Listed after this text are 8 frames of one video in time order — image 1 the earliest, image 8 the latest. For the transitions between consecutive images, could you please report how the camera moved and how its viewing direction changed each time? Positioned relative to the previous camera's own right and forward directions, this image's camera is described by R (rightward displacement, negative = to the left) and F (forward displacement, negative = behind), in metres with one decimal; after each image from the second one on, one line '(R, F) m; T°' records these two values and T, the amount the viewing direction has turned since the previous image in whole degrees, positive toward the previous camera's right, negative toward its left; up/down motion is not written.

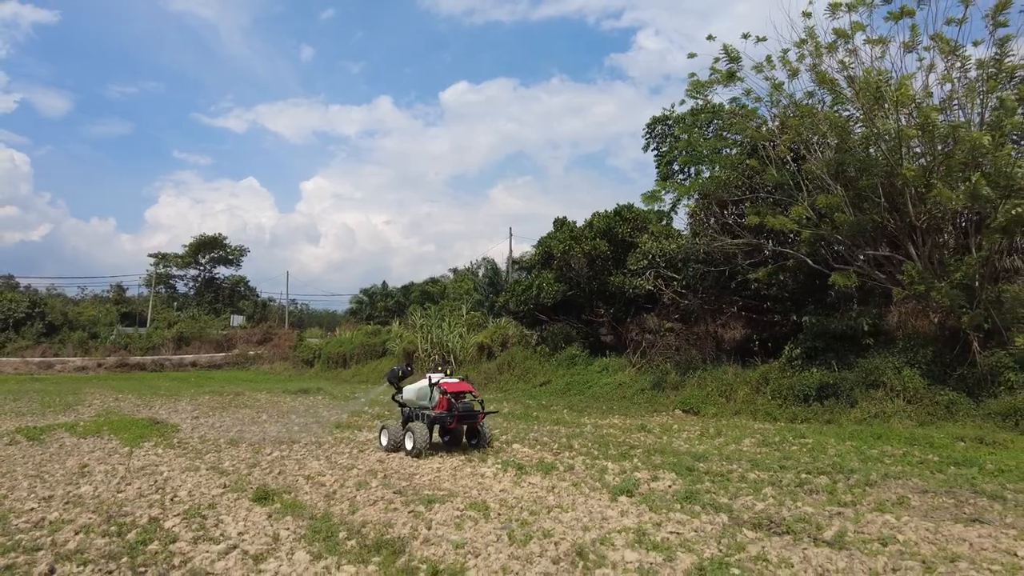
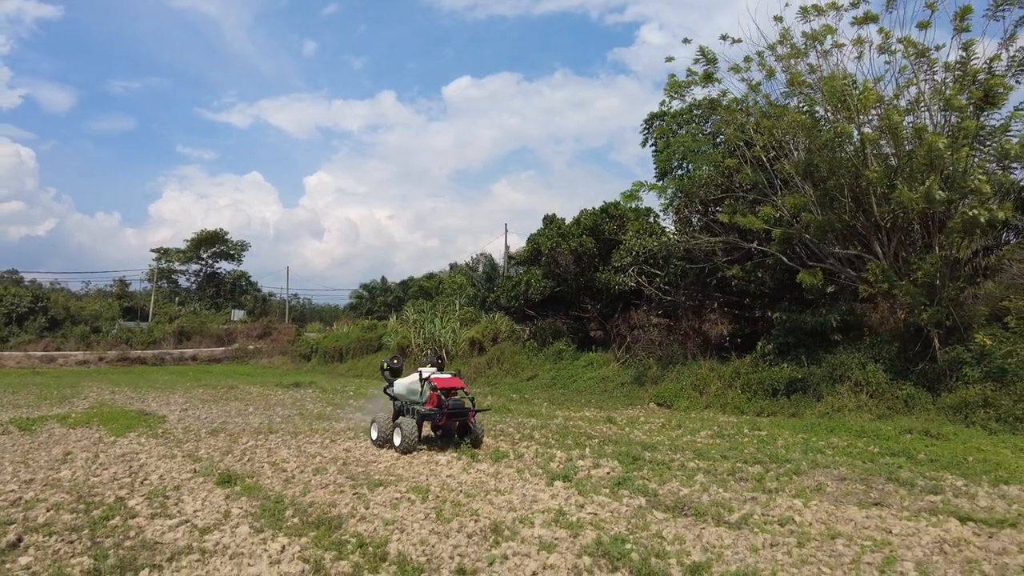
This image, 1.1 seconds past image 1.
(+0.6, -0.5) m; 0°
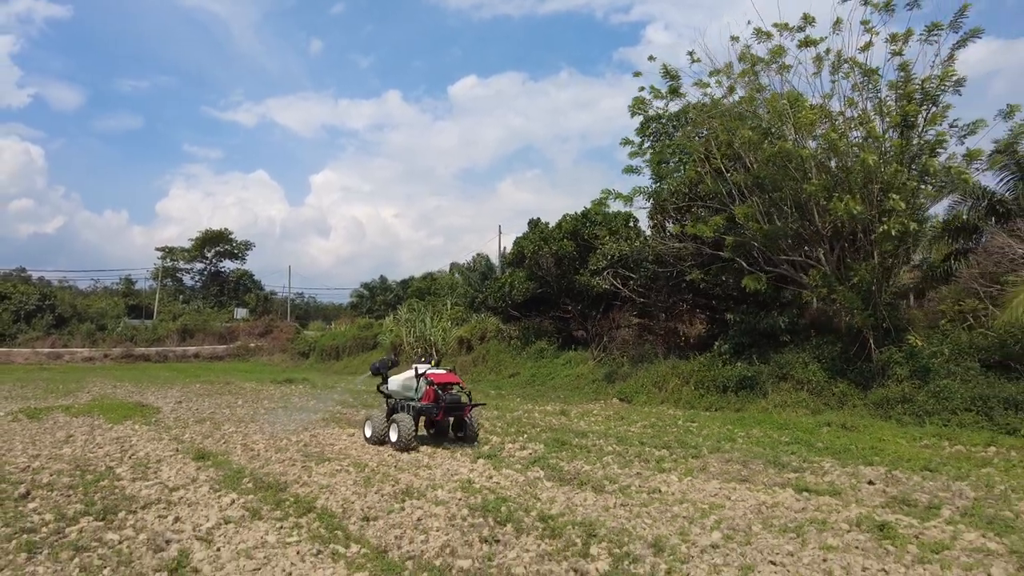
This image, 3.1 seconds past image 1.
(+0.9, -1.1) m; 0°
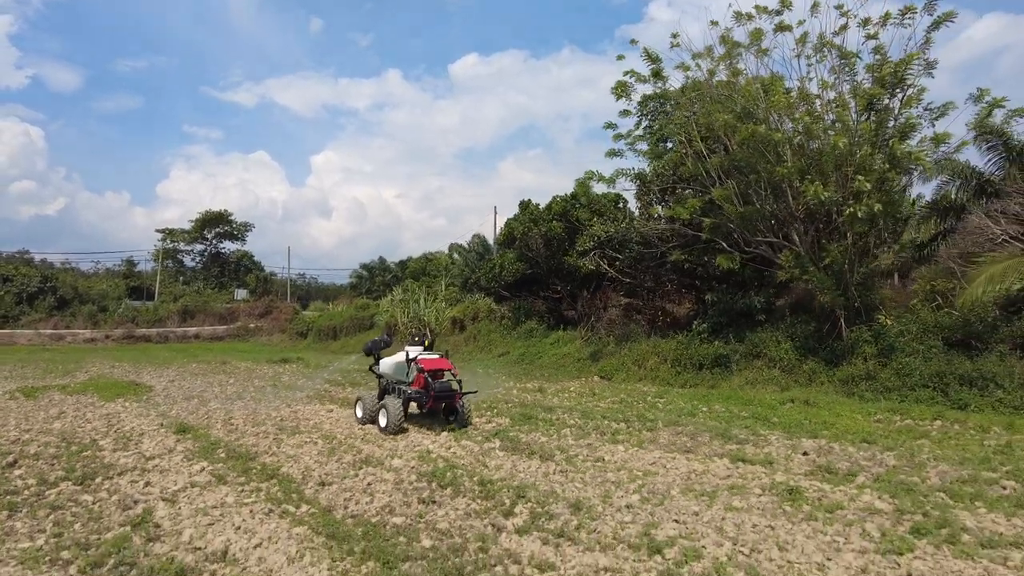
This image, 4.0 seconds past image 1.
(+0.5, -0.4) m; 0°
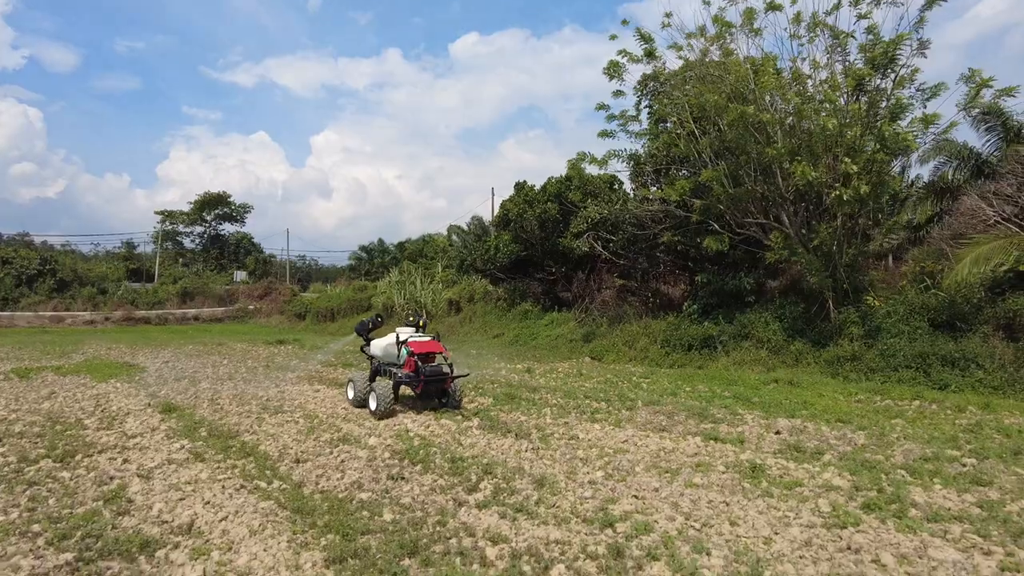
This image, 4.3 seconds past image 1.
(+0.3, -0.1) m; 0°
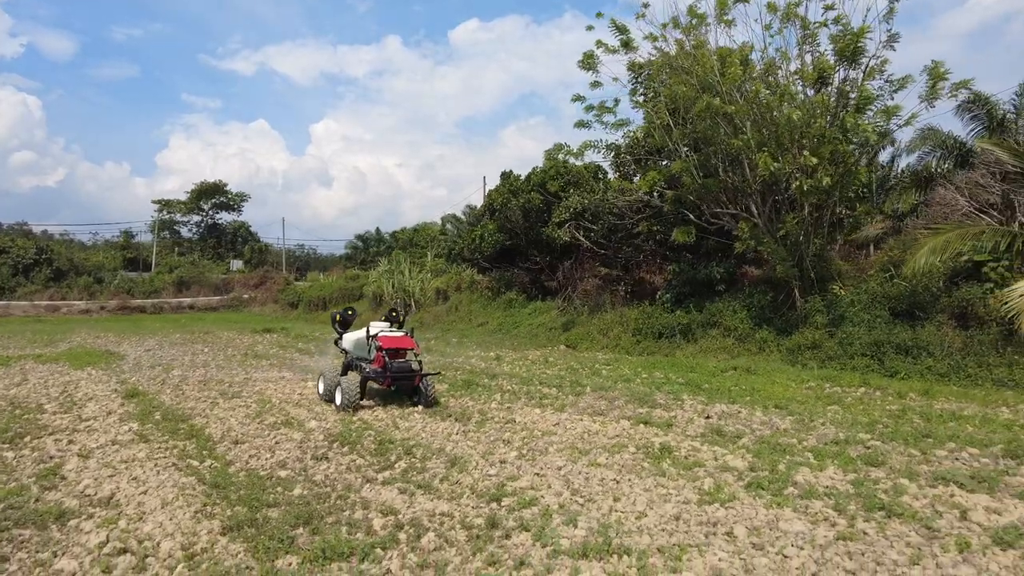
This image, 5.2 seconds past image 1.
(+0.7, -0.3) m; 0°
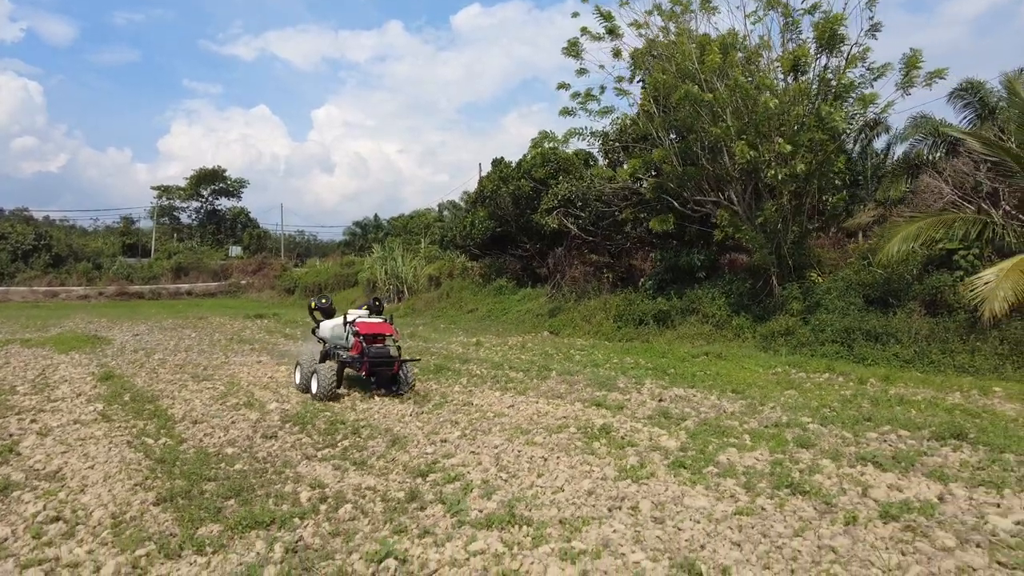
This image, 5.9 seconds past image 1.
(+0.5, -0.2) m; 0°
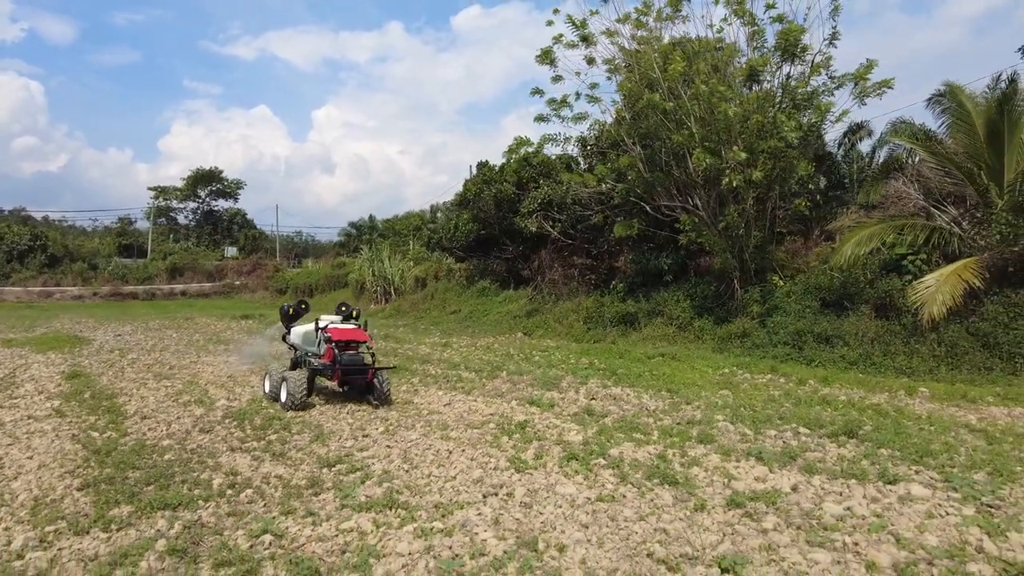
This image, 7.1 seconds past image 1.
(+0.8, -0.4) m; 0°
